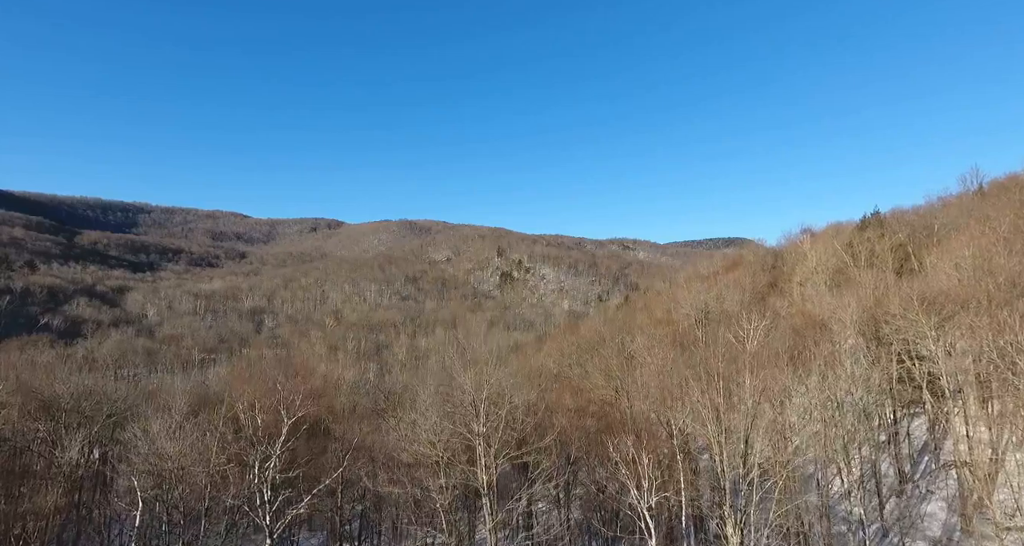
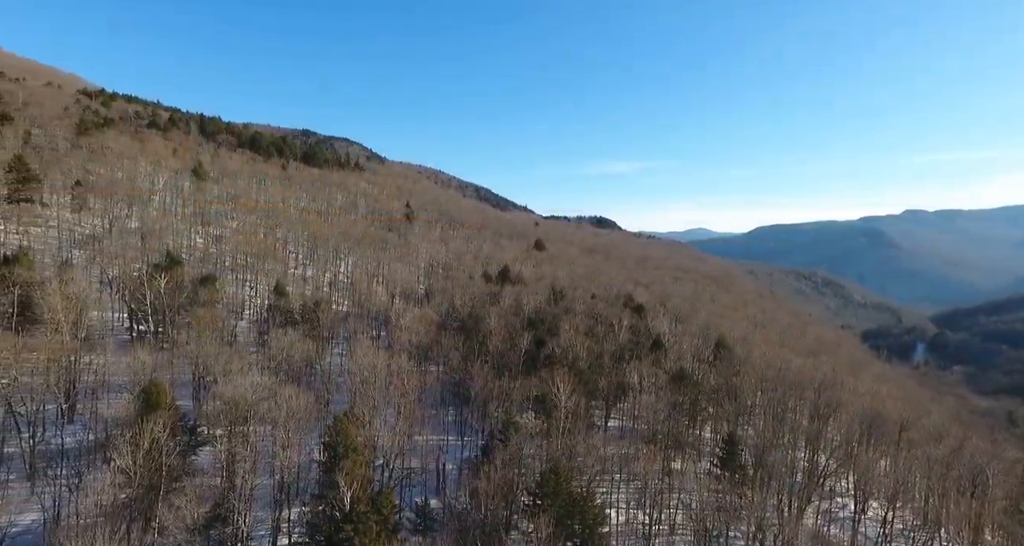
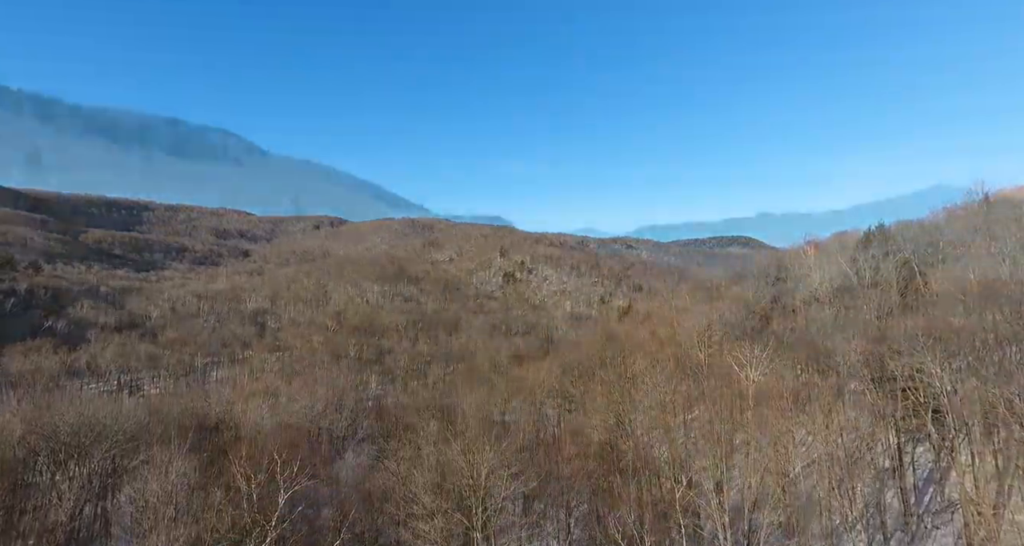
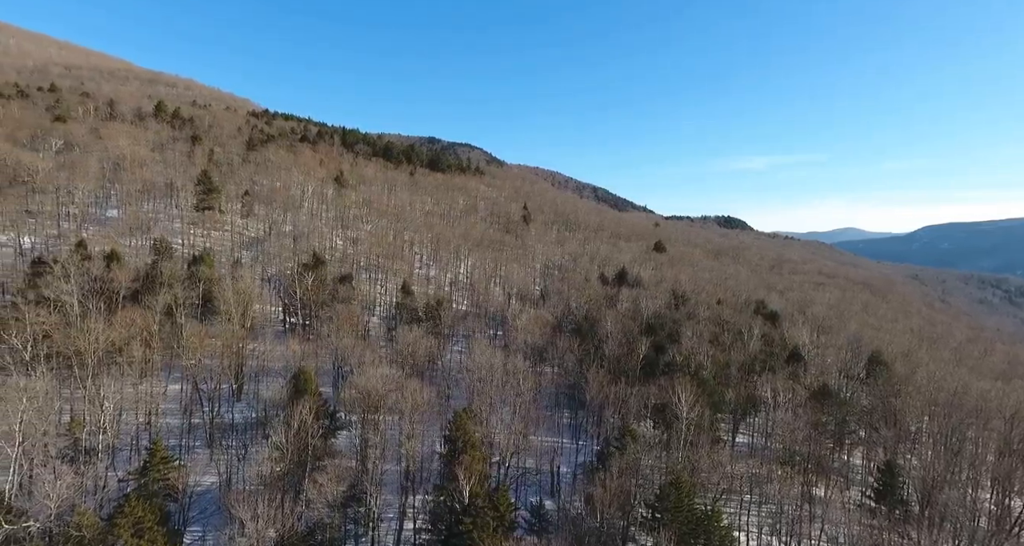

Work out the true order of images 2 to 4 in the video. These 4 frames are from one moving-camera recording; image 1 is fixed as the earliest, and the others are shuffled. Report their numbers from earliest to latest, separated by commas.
3, 2, 4
